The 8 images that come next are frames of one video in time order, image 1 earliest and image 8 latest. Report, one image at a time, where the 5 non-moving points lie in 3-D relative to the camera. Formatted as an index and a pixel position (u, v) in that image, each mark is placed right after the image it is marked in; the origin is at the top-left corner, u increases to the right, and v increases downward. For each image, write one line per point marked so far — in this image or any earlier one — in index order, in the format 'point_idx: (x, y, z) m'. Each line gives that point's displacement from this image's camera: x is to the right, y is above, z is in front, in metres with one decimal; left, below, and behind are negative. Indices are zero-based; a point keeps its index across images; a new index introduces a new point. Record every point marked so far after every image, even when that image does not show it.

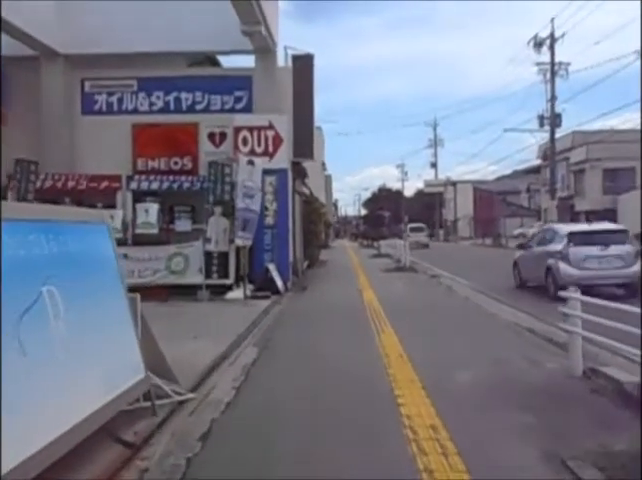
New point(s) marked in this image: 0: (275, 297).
0: (-1.2, -1.5, +19.6) m
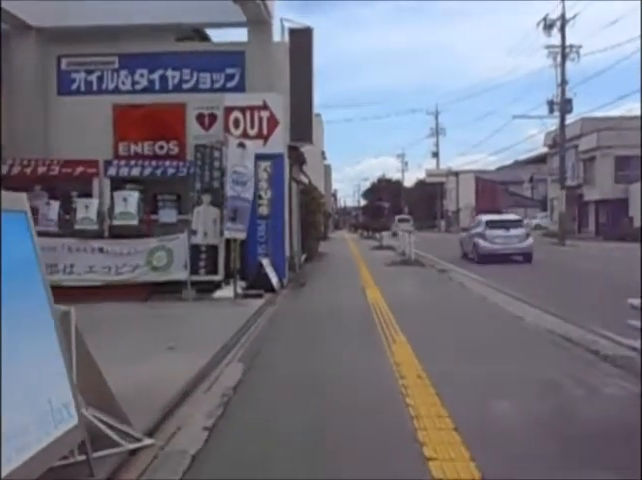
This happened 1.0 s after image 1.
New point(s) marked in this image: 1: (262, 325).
0: (-1.2, -1.3, +17.8) m
1: (-1.1, -1.6, +14.9) m
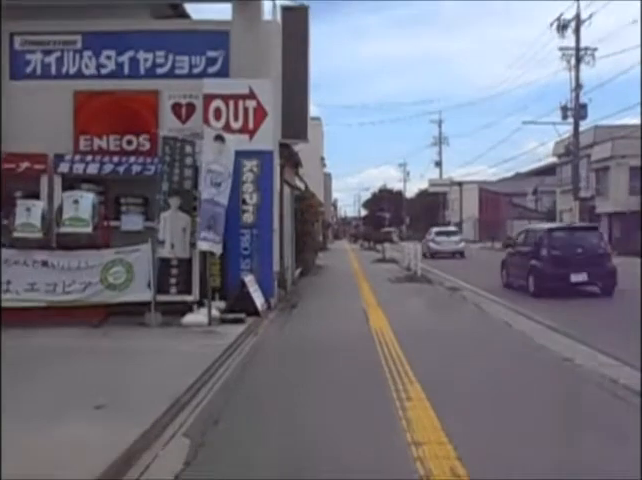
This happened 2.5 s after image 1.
0: (-1.3, -1.6, +15.0) m
1: (-1.2, -1.8, +12.1) m
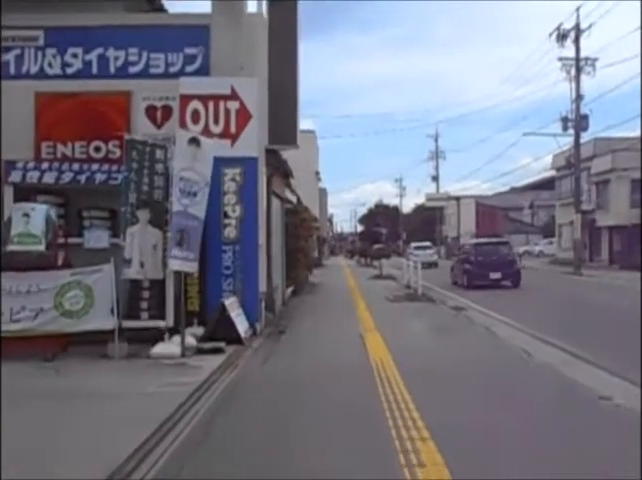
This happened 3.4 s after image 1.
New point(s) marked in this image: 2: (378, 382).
0: (-1.4, -1.9, +13.3) m
1: (-1.3, -2.0, +10.4) m
2: (+0.8, -2.1, +12.1) m
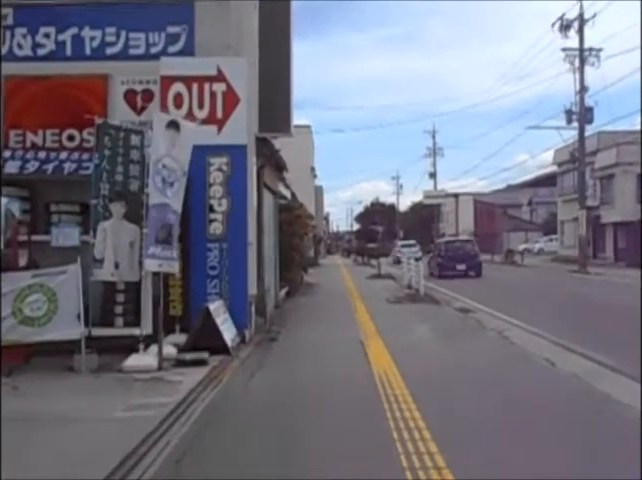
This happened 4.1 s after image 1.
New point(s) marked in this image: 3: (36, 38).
0: (-1.5, -1.8, +12.0) m
1: (-1.3, -2.0, +9.1) m
2: (+0.8, -2.1, +10.8) m
3: (-4.9, +3.4, +13.5) m
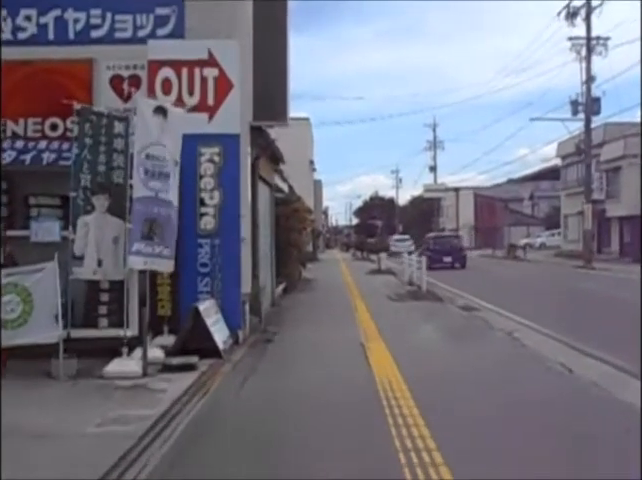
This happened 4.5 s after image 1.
0: (-1.5, -1.8, +11.3) m
1: (-1.4, -1.9, +8.4) m
2: (+0.8, -2.0, +10.1) m
3: (-4.9, +3.5, +12.8) m
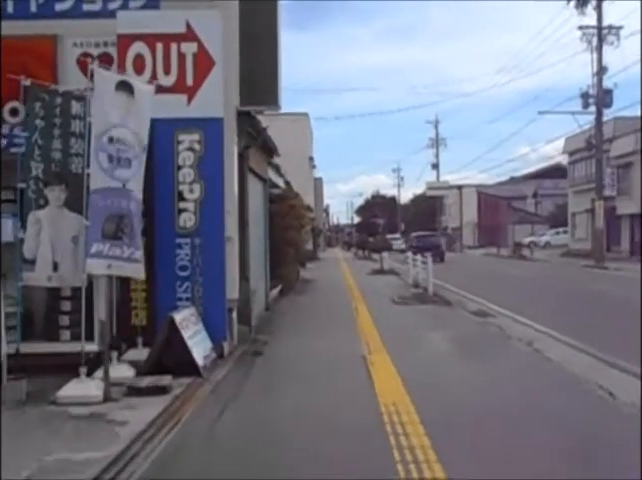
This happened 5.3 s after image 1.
0: (-1.6, -1.7, +9.9) m
1: (-1.4, -1.9, +6.9) m
2: (+0.7, -2.0, +8.7) m
3: (-4.9, +3.5, +11.4) m
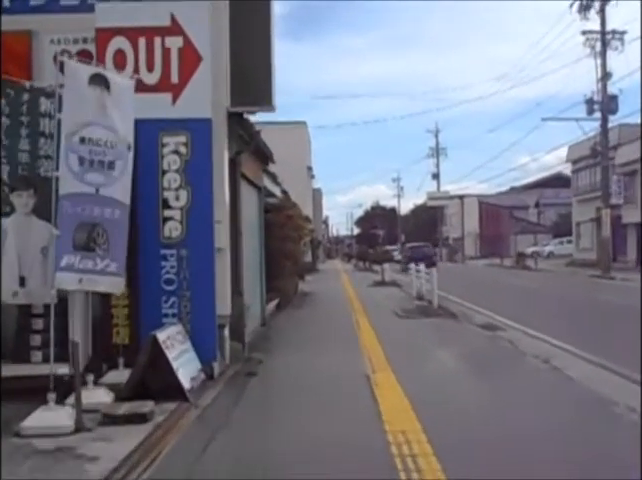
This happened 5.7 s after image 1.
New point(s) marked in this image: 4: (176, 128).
0: (-1.6, -1.9, +9.1) m
1: (-1.4, -2.0, +6.1) m
2: (+0.7, -2.1, +7.8) m
3: (-5.0, +3.4, +10.6) m
4: (-1.9, +1.5, +10.8) m
